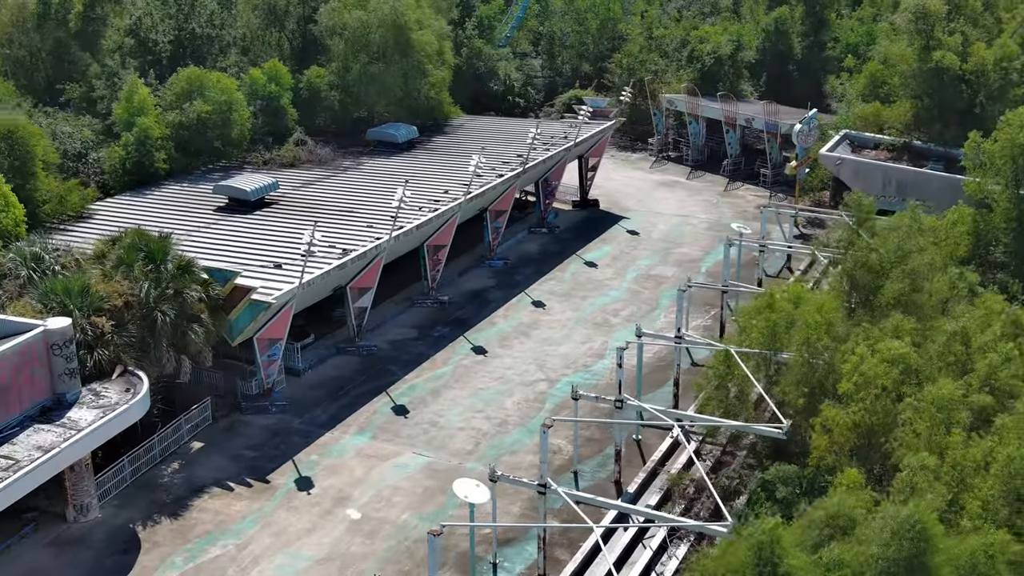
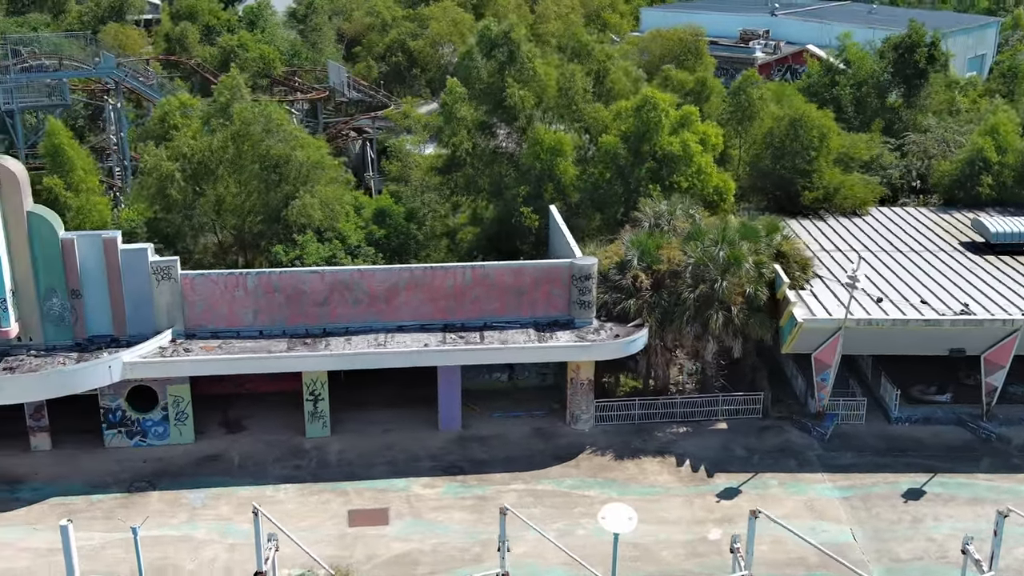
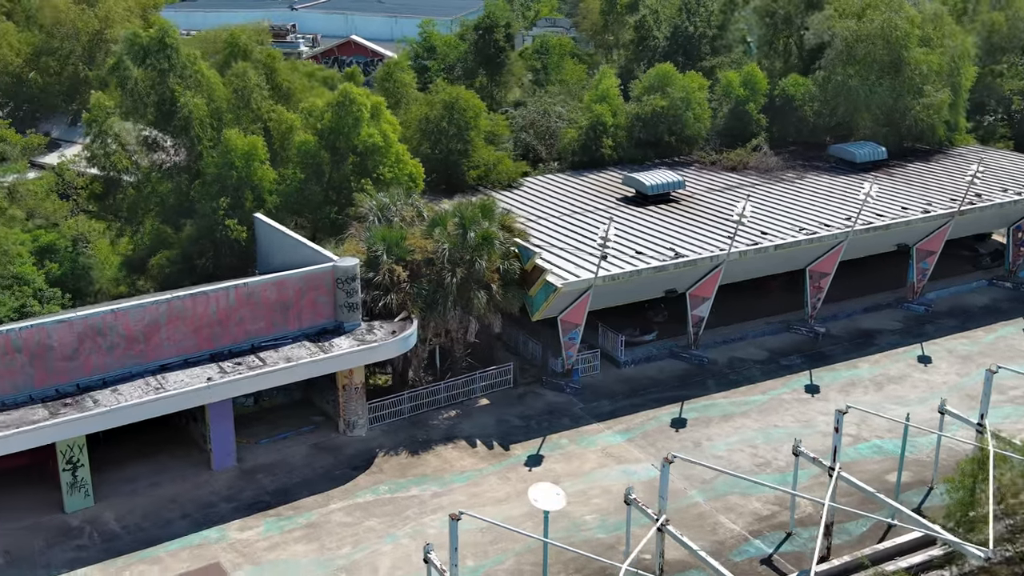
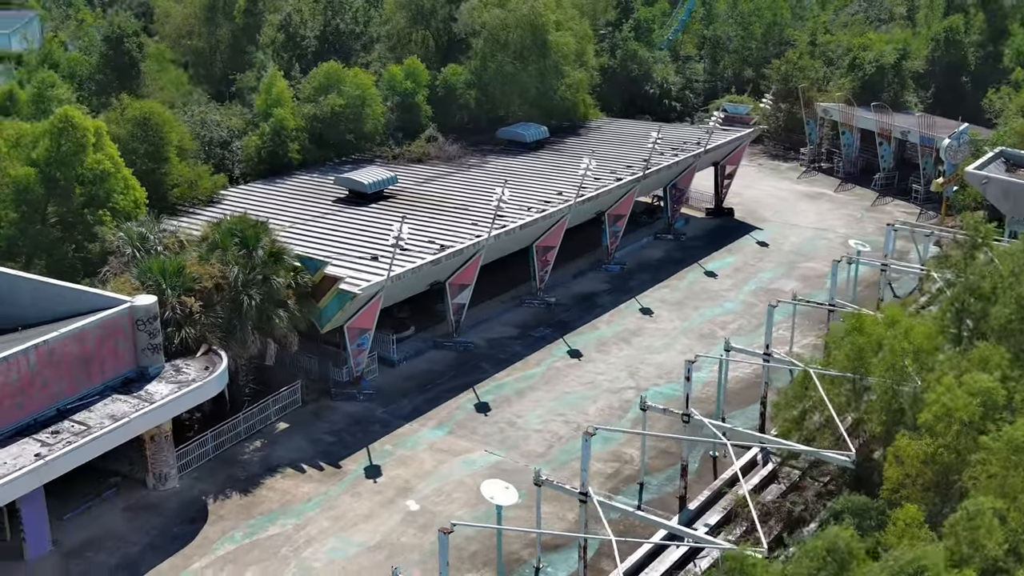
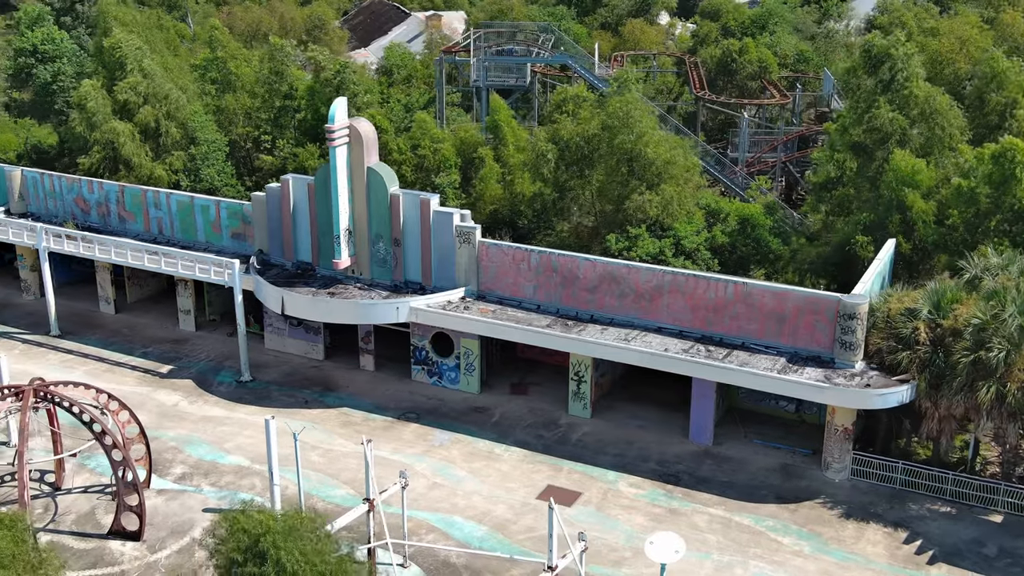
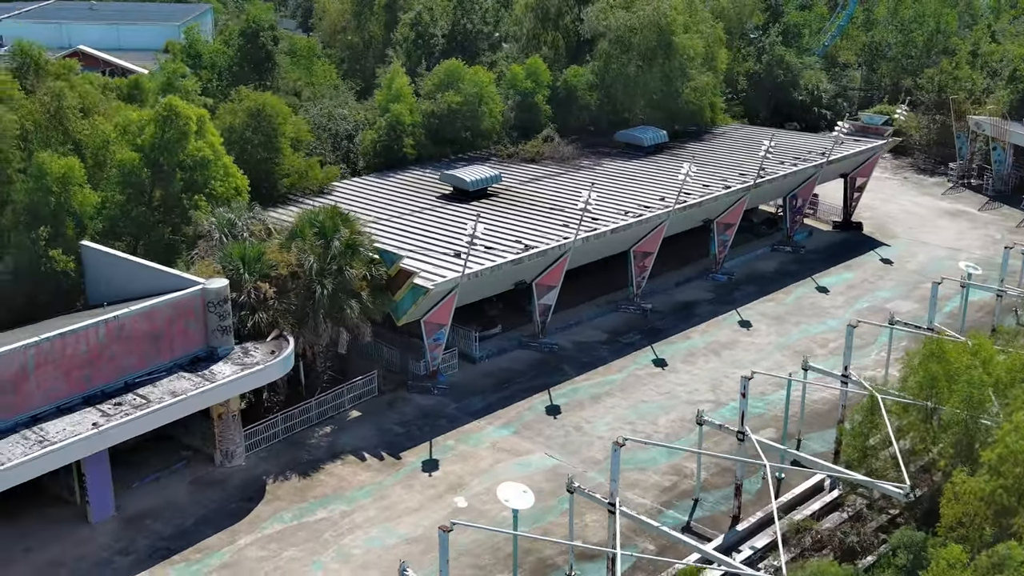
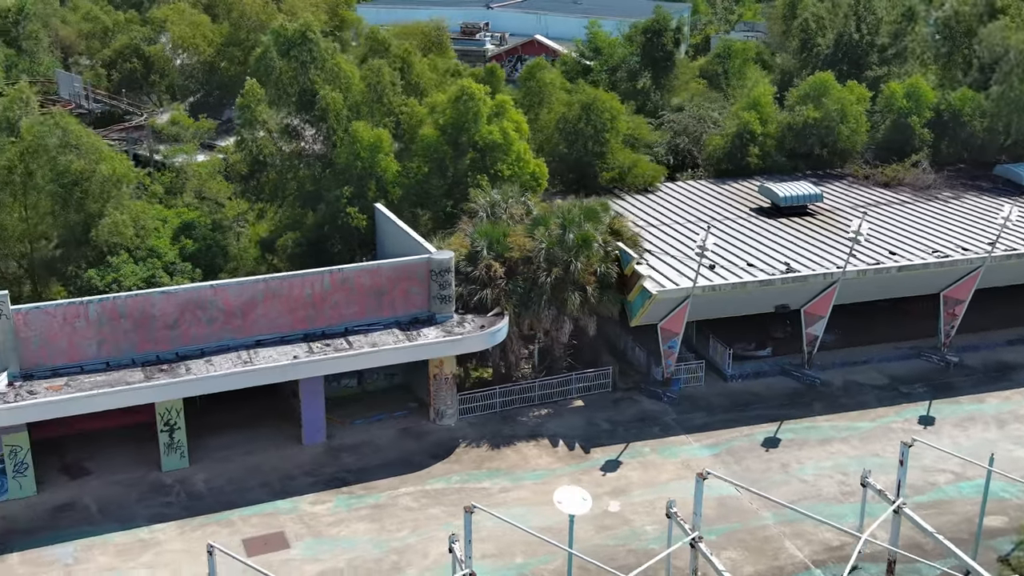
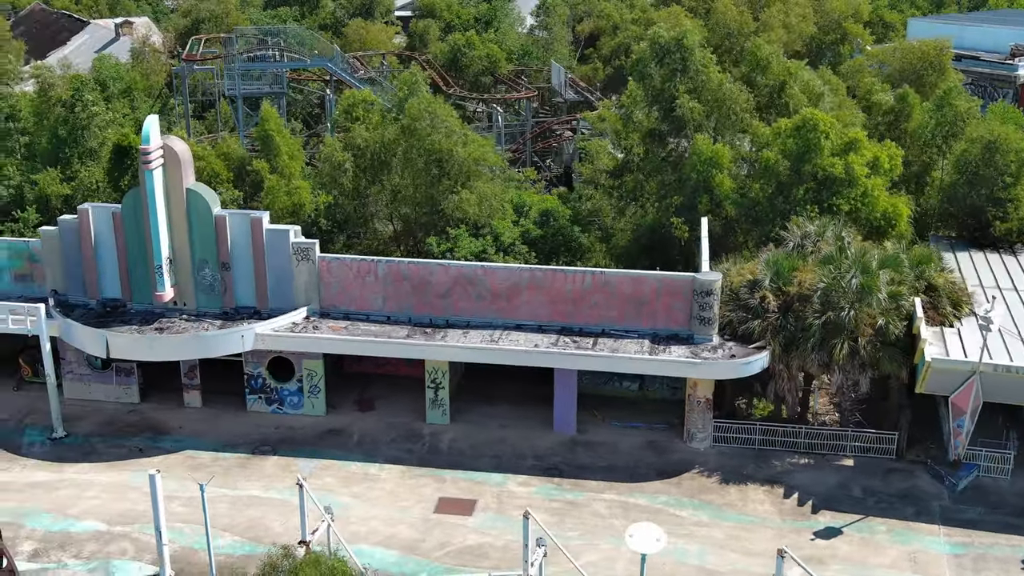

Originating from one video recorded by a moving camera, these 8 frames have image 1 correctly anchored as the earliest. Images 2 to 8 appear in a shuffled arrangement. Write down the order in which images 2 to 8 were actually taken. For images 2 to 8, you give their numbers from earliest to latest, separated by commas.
4, 6, 3, 7, 2, 8, 5
